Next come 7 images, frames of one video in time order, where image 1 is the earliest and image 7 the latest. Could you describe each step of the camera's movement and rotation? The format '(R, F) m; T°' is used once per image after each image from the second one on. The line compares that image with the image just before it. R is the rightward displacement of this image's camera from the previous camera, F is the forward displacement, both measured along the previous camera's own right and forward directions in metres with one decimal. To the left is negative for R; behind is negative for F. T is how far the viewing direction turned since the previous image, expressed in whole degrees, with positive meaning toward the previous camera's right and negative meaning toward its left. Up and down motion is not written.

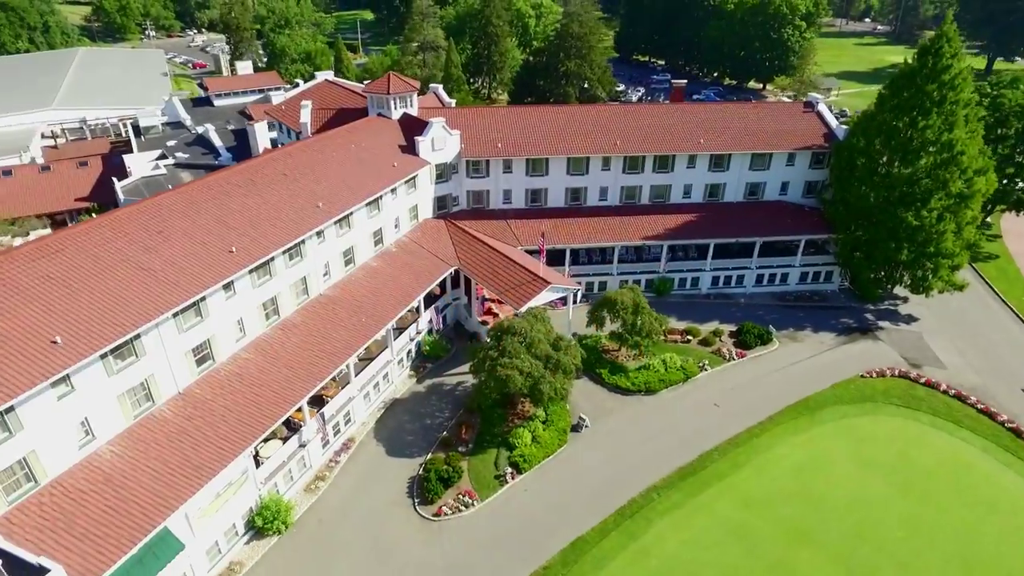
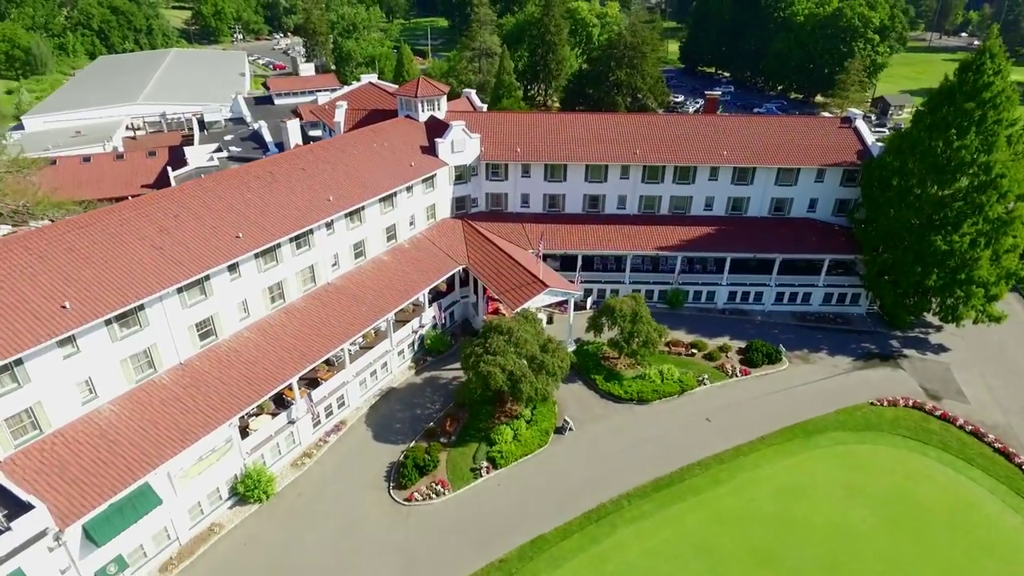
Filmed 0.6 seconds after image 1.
(+4.5, -0.6) m; -6°
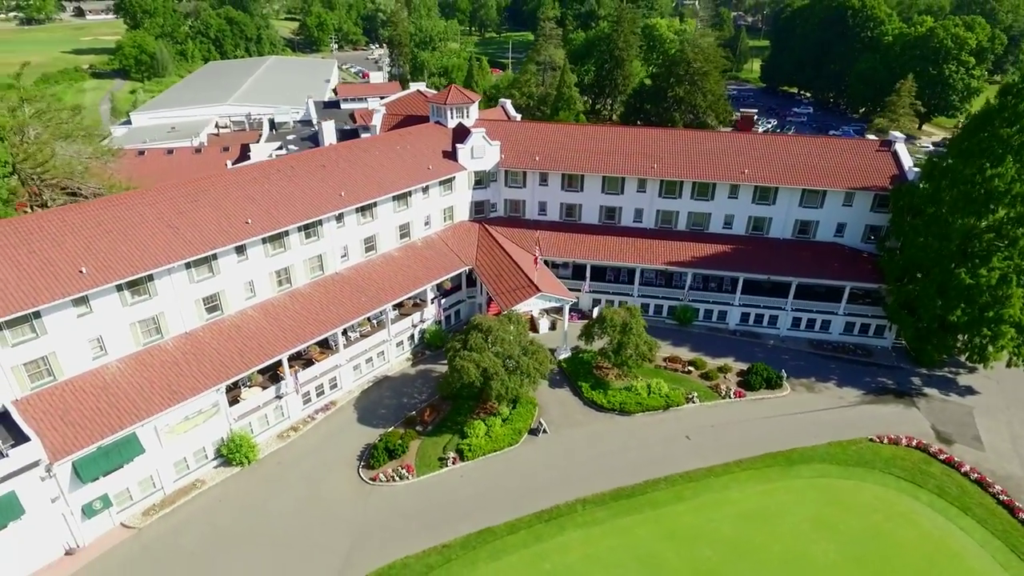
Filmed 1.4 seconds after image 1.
(+6.0, -0.7) m; -8°
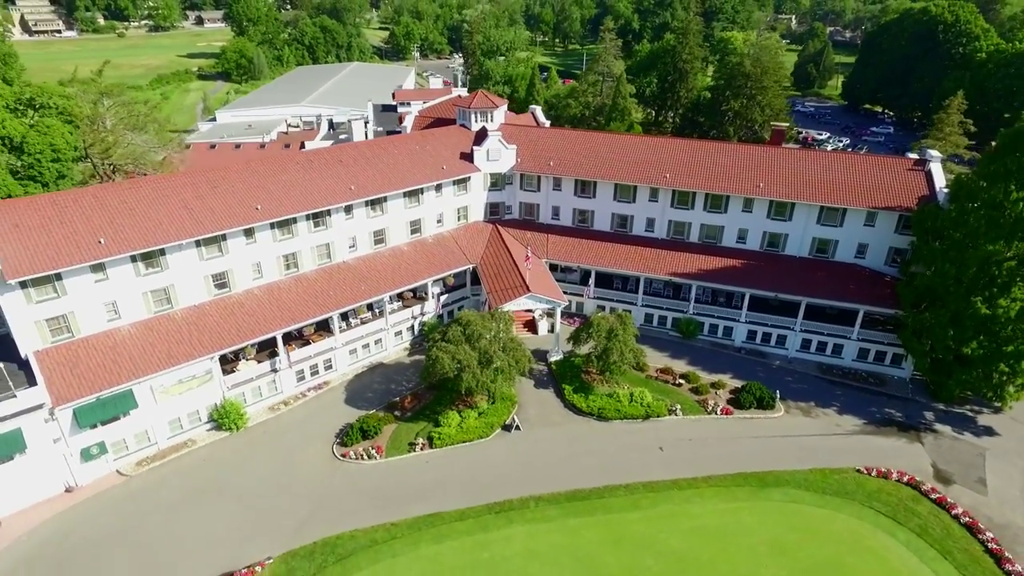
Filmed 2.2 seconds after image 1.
(+6.0, -0.5) m; -8°
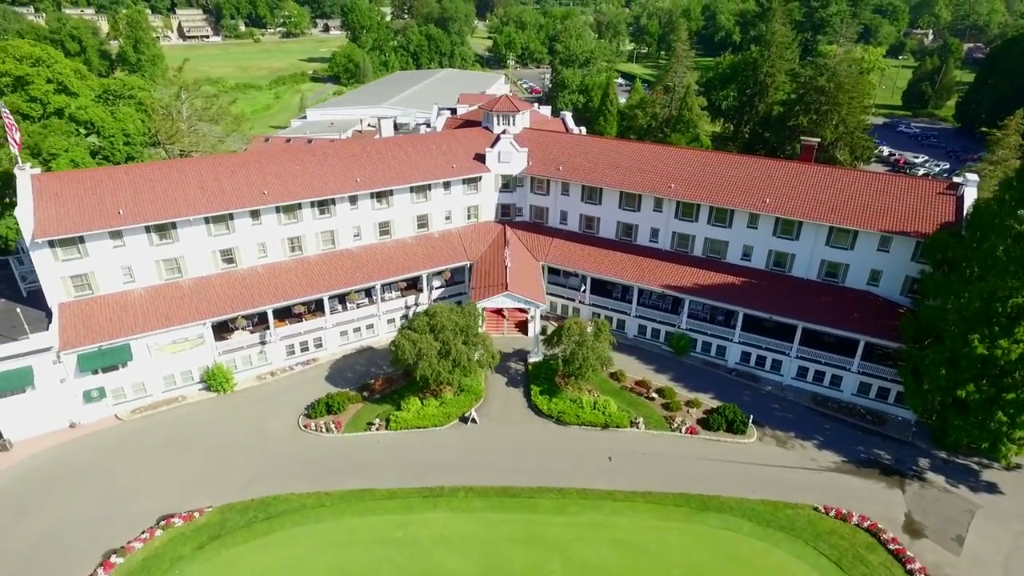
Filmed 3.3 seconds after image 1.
(+8.4, 0.0) m; -10°
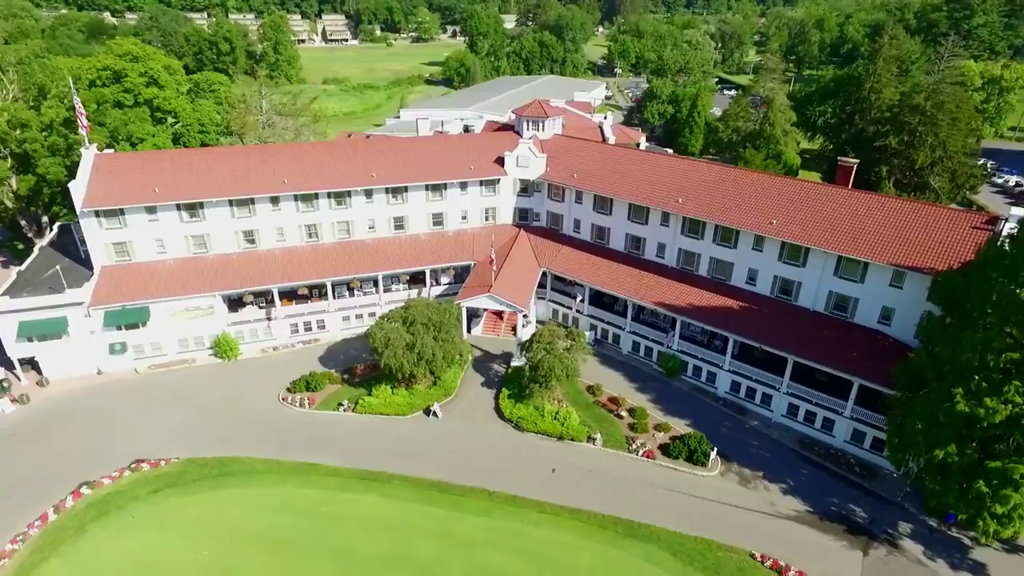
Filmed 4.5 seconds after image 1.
(+9.1, +0.6) m; -11°
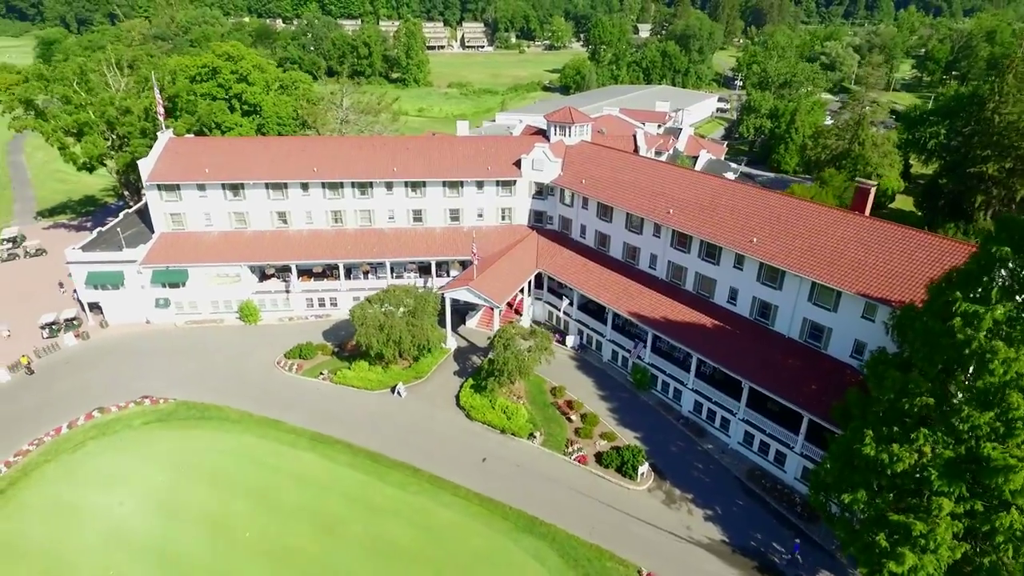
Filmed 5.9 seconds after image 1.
(+10.6, -0.3) m; -12°
